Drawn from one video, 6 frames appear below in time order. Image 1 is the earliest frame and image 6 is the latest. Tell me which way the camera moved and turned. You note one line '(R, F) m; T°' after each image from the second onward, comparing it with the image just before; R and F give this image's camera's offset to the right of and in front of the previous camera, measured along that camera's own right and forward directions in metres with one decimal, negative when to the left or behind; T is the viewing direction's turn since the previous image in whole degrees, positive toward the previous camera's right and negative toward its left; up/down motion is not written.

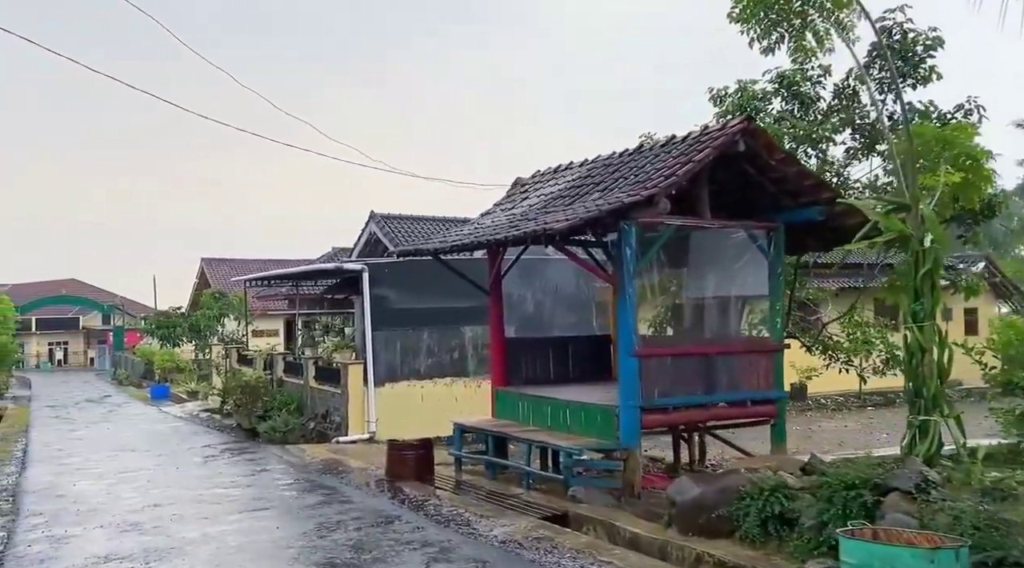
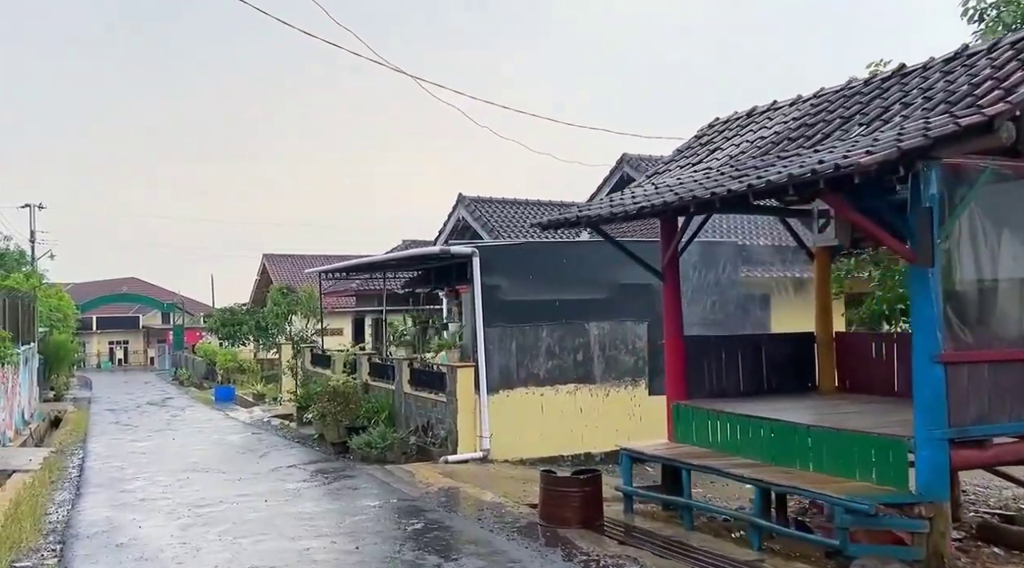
(-1.2, +2.4) m; -3°
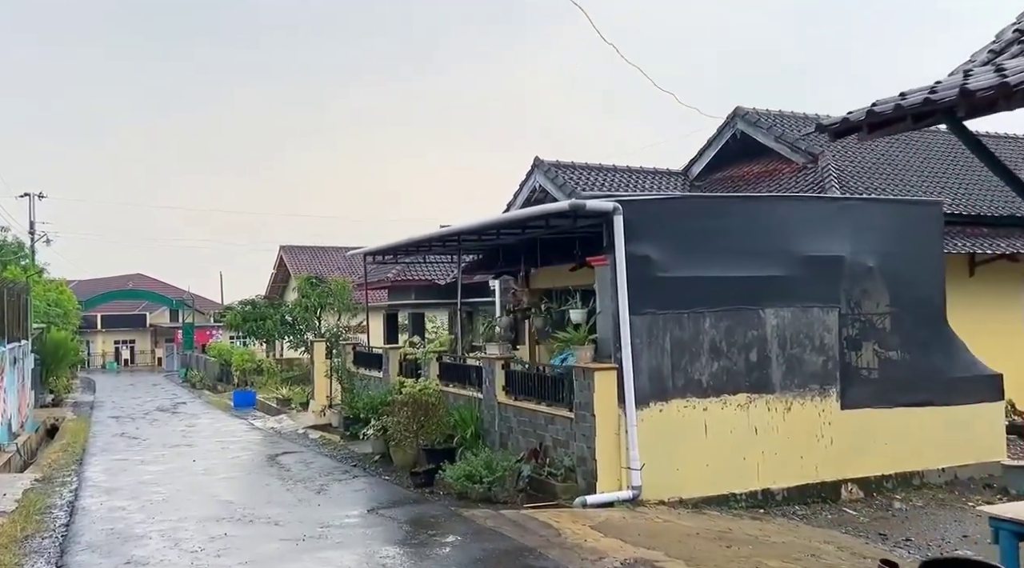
(-1.5, +3.4) m; 0°
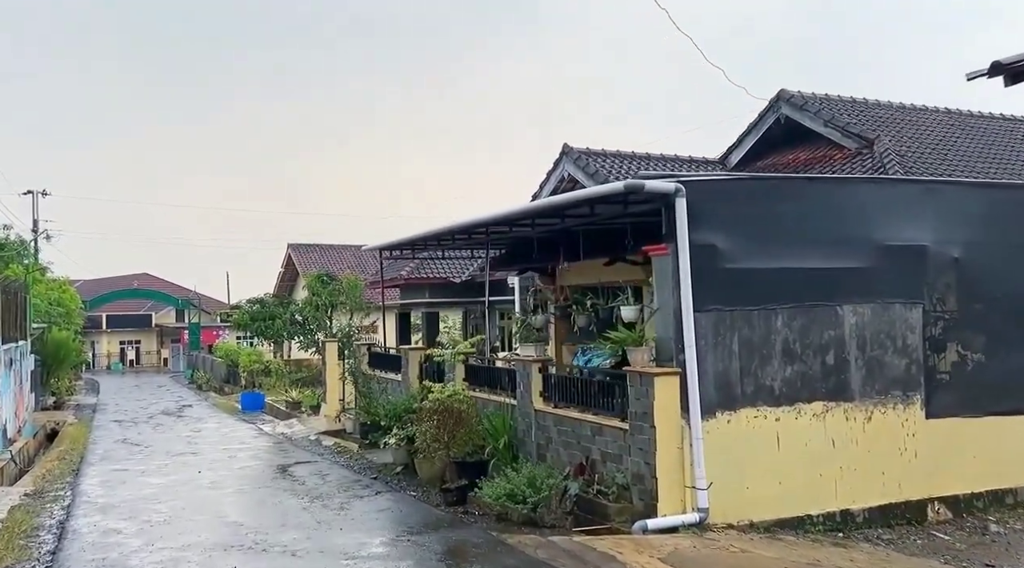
(-0.3, +1.1) m; 0°
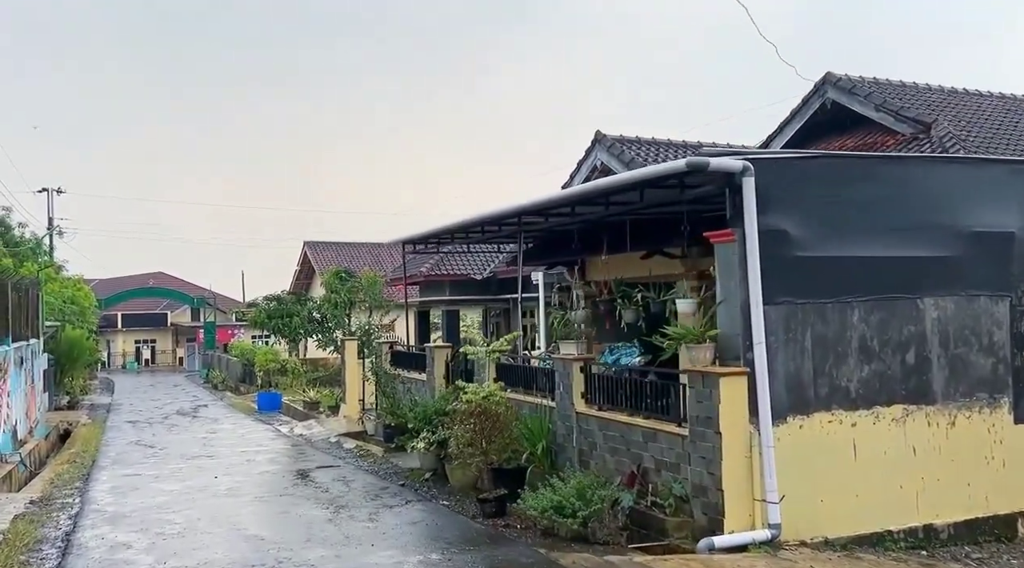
(-0.3, +0.7) m; -1°
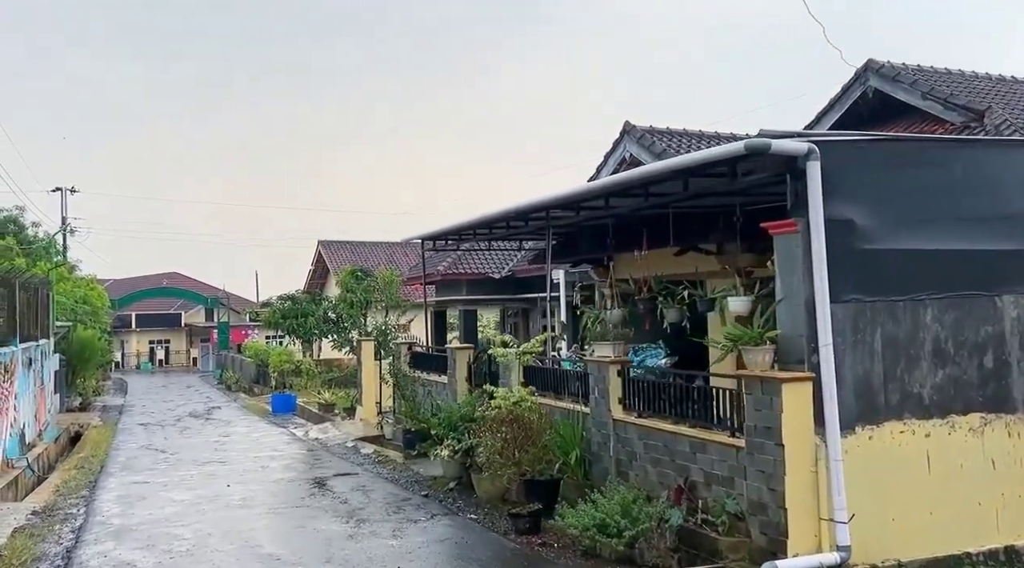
(-0.2, +0.6) m; -1°
